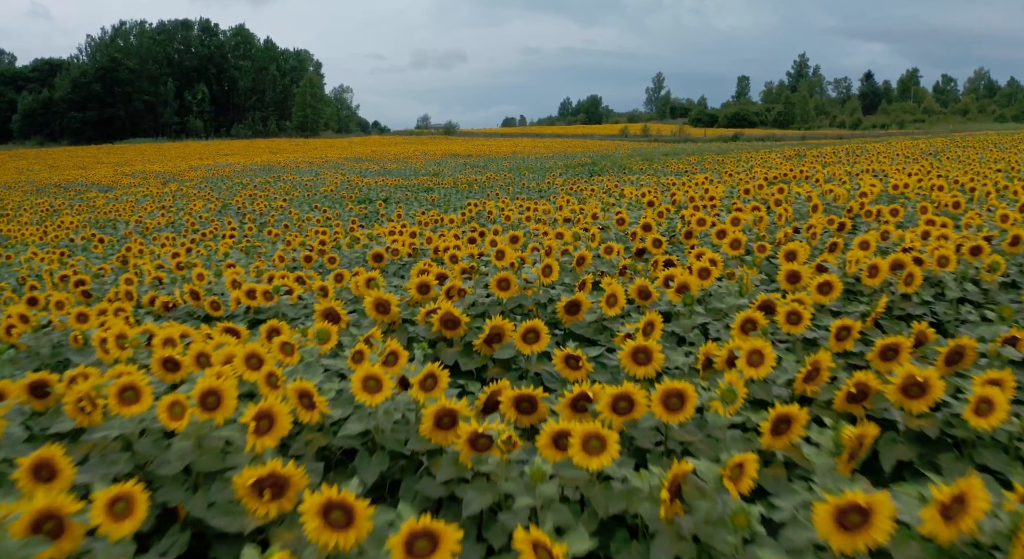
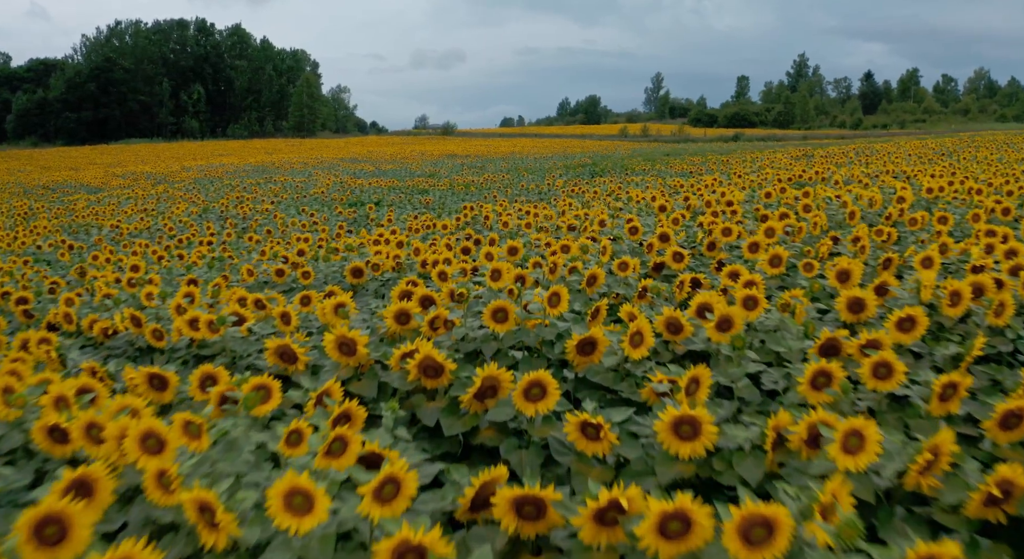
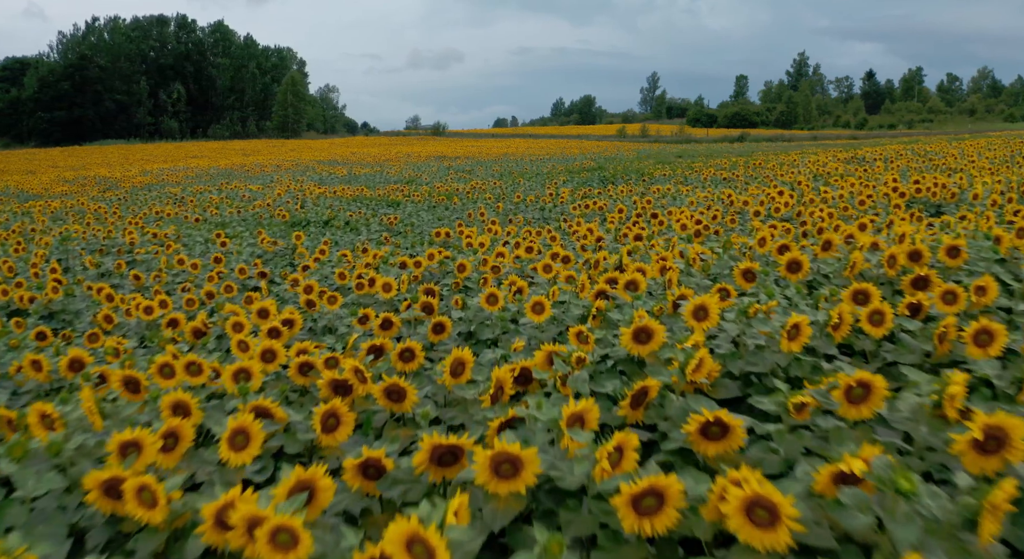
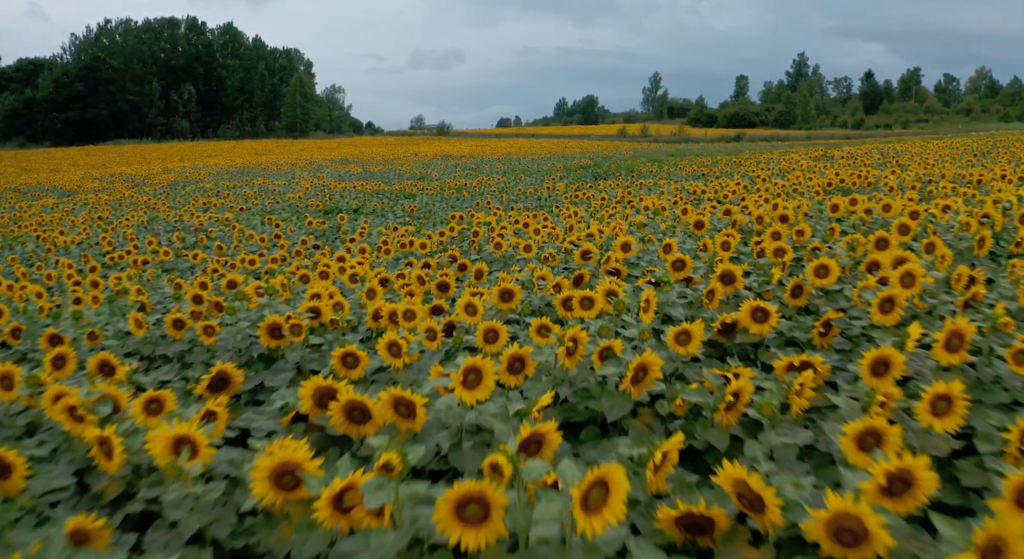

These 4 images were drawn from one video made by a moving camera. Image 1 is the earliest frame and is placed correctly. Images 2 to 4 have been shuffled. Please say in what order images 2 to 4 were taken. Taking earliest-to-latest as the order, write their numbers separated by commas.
2, 4, 3
